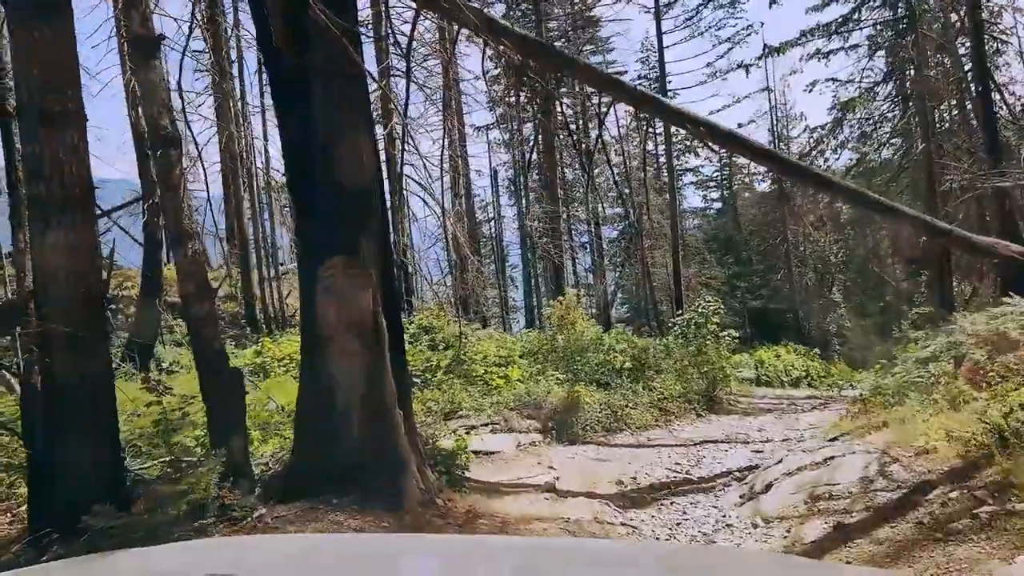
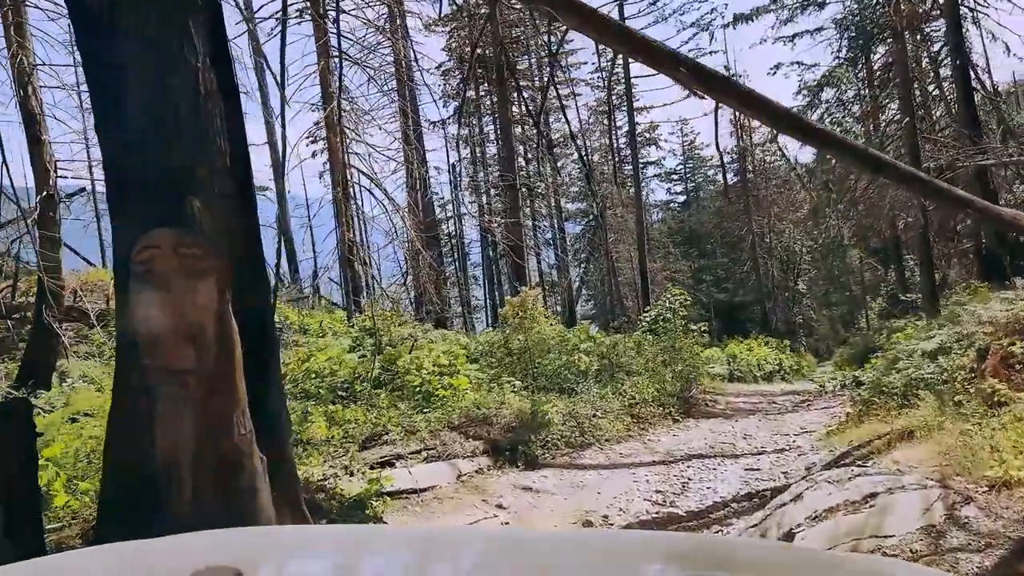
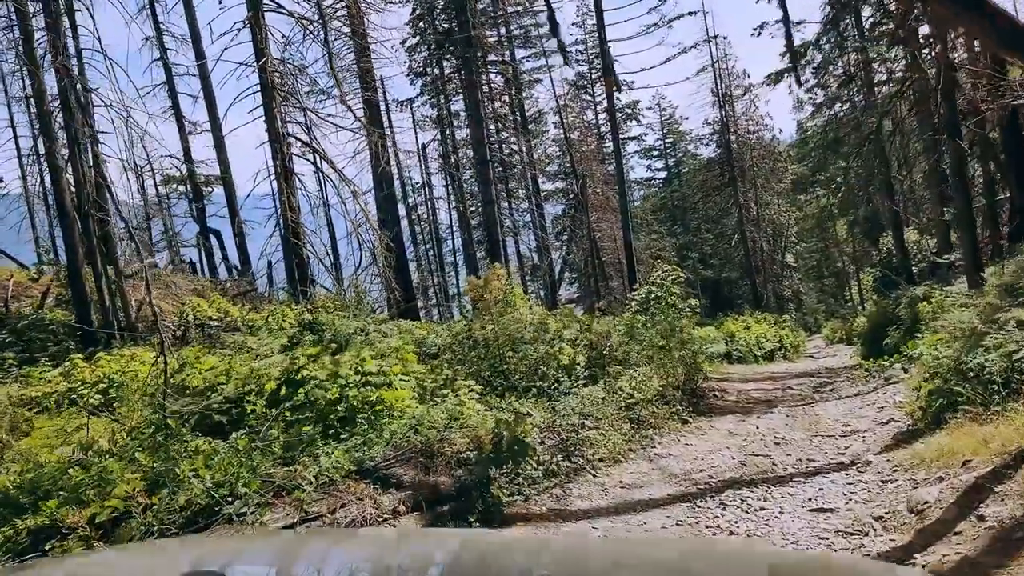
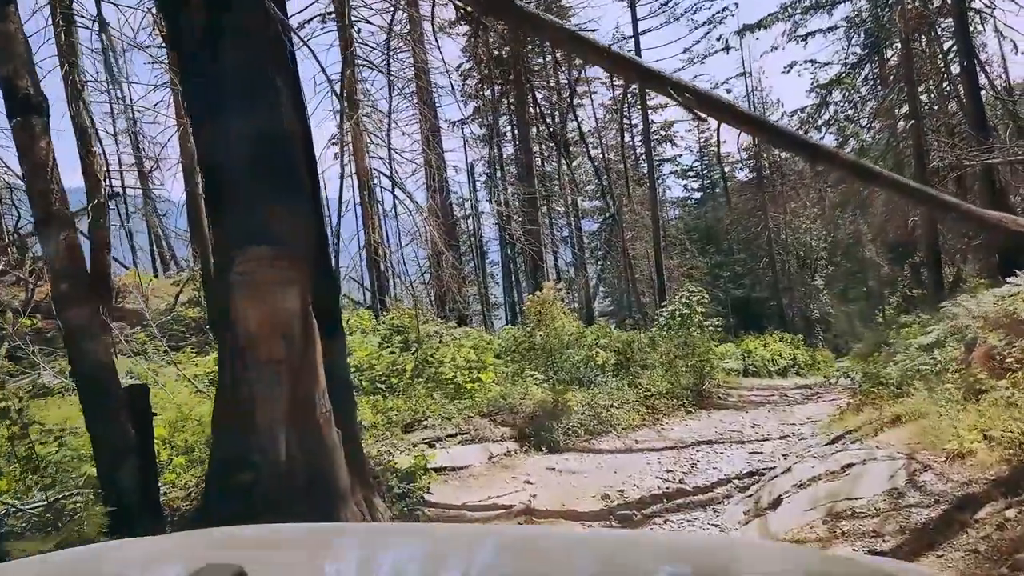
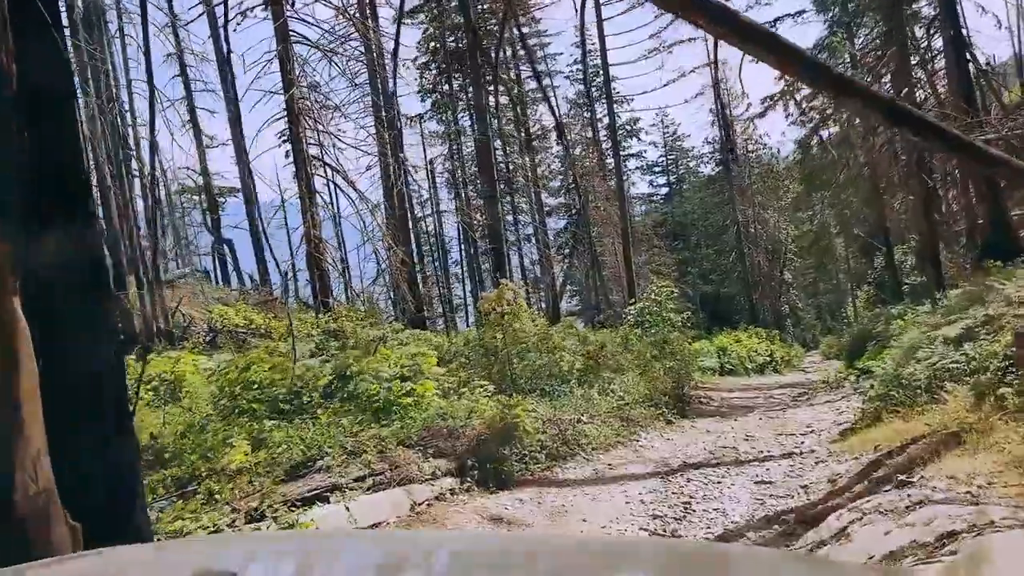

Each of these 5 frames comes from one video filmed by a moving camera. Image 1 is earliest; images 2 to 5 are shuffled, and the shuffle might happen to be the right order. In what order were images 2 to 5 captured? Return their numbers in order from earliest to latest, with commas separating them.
4, 2, 5, 3
